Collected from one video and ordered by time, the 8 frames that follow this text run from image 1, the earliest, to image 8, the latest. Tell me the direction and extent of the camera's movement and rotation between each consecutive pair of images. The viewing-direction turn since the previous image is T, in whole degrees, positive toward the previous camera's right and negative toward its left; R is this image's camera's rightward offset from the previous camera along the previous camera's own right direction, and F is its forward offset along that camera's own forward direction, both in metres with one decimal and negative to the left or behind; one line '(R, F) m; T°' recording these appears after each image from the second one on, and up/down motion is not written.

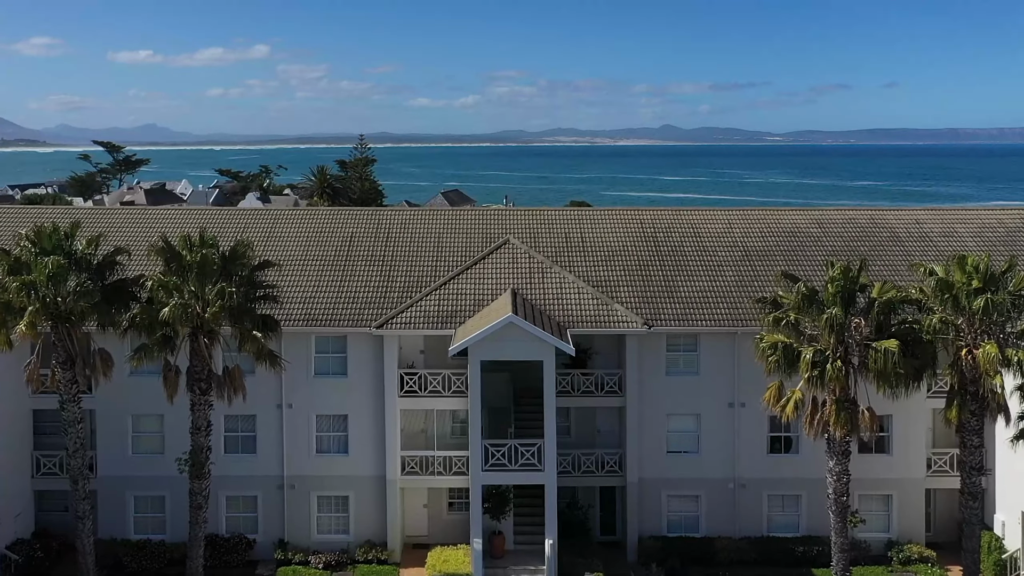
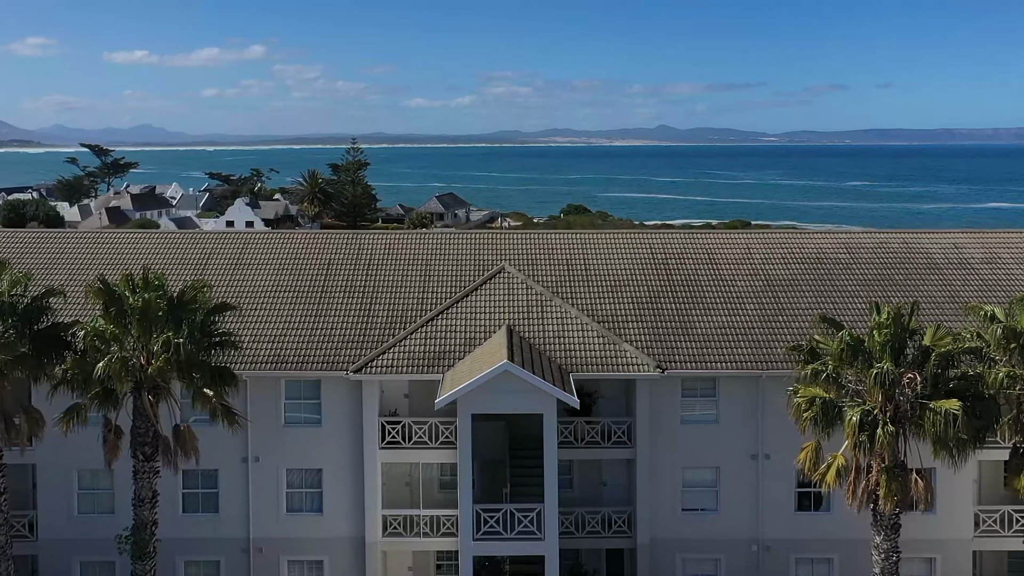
(0.0, +3.1) m; 0°
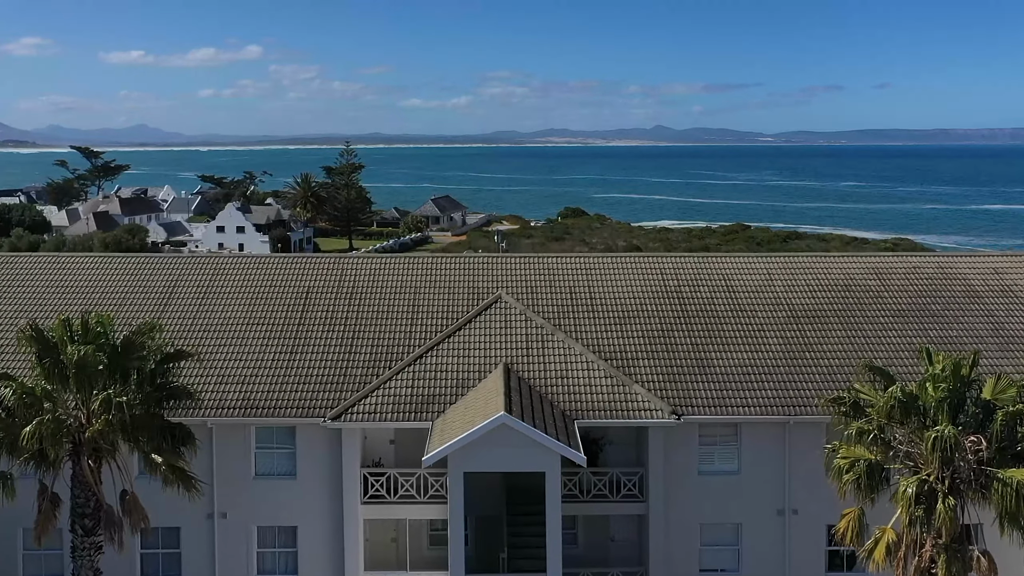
(0.0, +2.5) m; 0°
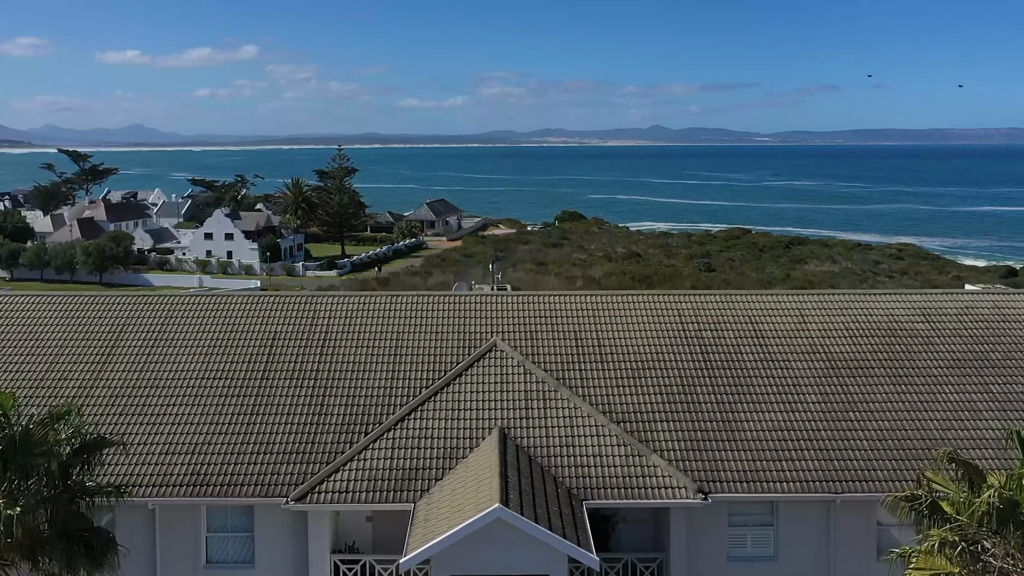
(0.0, +3.2) m; 0°
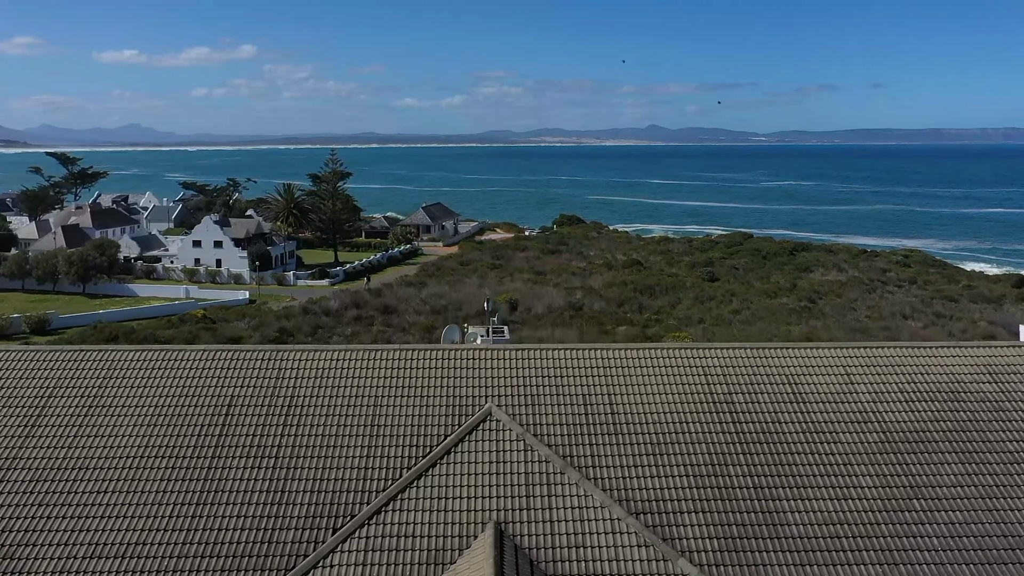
(0.0, +3.2) m; 0°
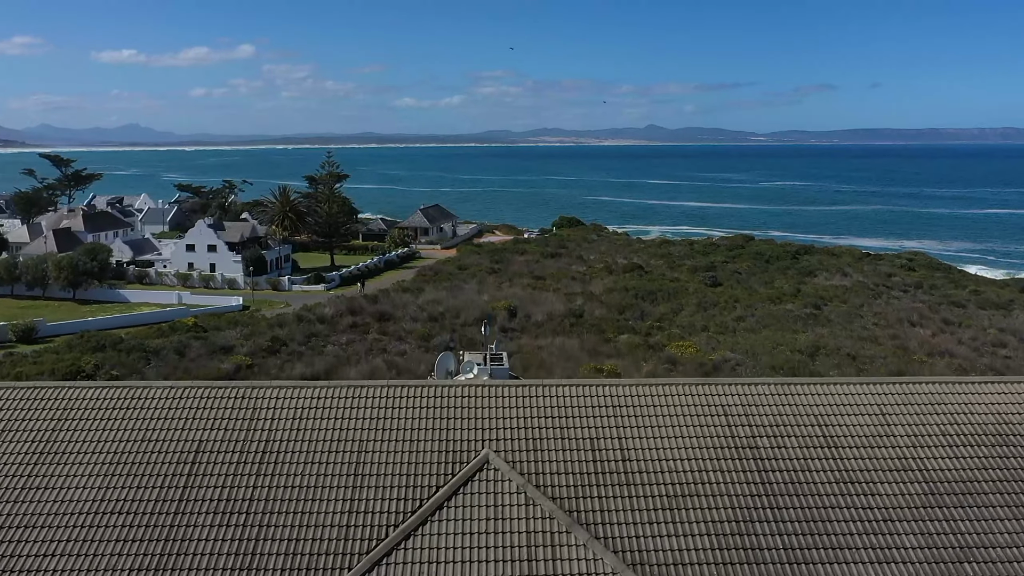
(0.0, +1.9) m; 0°
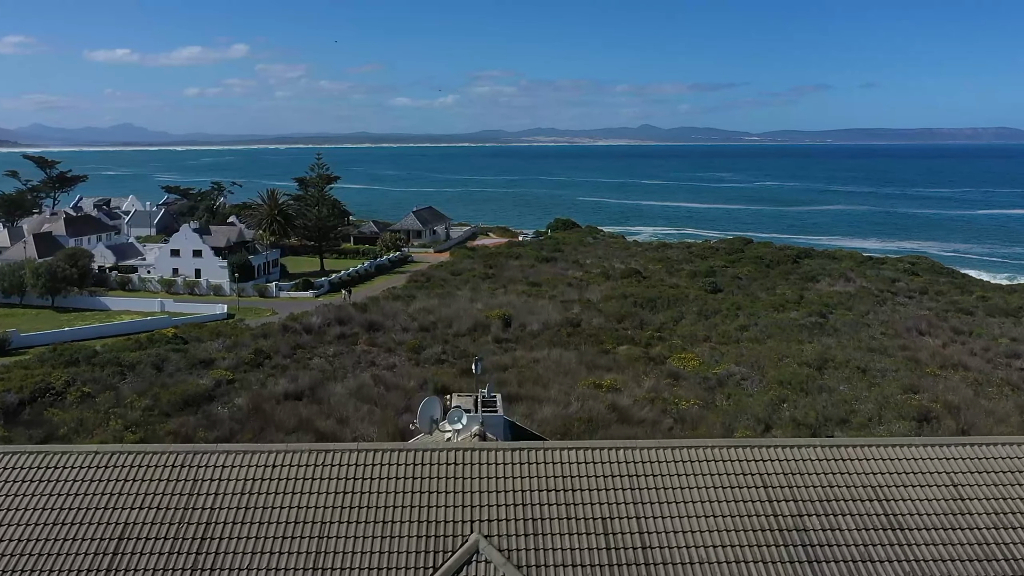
(0.0, +3.0) m; 0°
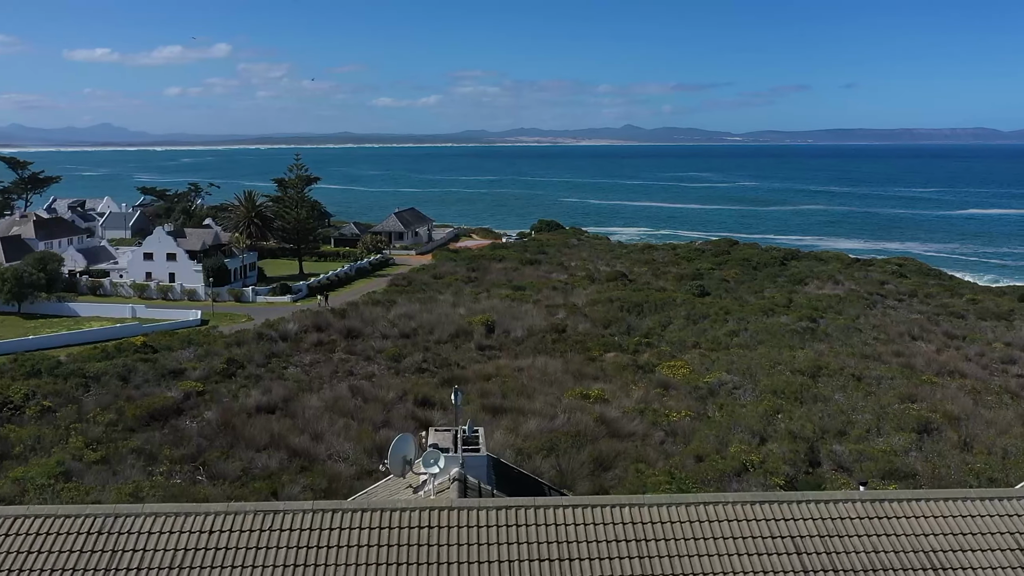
(0.0, +2.4) m; +1°
